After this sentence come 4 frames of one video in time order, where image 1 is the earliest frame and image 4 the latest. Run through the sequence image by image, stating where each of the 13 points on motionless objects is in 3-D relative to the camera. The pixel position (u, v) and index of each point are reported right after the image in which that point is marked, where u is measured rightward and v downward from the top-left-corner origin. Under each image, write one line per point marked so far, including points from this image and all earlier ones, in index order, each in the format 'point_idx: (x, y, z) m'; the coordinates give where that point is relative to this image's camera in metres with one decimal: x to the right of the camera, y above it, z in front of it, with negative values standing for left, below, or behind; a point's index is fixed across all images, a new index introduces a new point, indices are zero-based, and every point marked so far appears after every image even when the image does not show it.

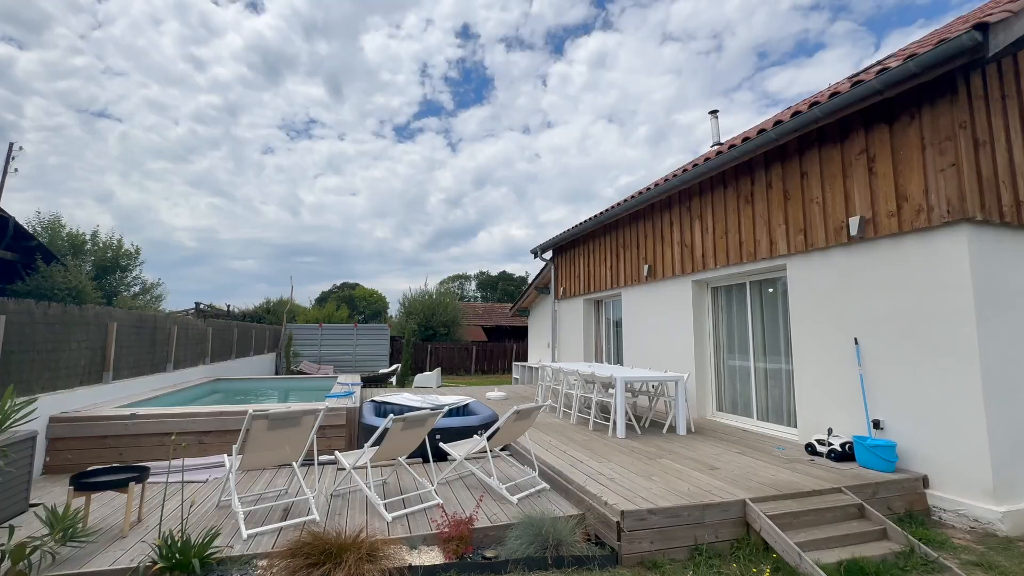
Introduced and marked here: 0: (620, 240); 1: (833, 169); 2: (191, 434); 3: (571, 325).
0: (+1.8, +0.8, +9.4) m
1: (+2.8, +1.0, +5.0) m
2: (-3.0, -1.4, +5.3) m
3: (+1.2, -0.8, +11.9) m
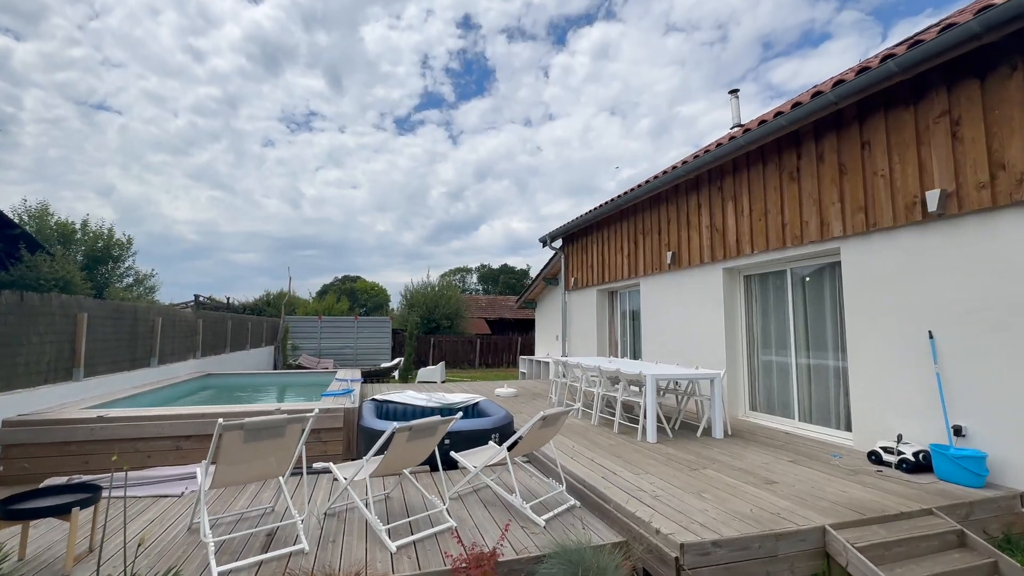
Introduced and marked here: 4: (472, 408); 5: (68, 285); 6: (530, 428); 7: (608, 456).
0: (+1.9, +0.9, +8.7) m
1: (+3.0, +1.2, +4.4) m
2: (-2.8, -1.2, +4.7) m
3: (+1.4, -0.6, +11.3) m
4: (-0.5, -1.4, +6.6) m
5: (-10.6, +0.1, +13.8) m
6: (+0.1, -0.9, +3.5) m
7: (+0.8, -1.3, +4.6) m
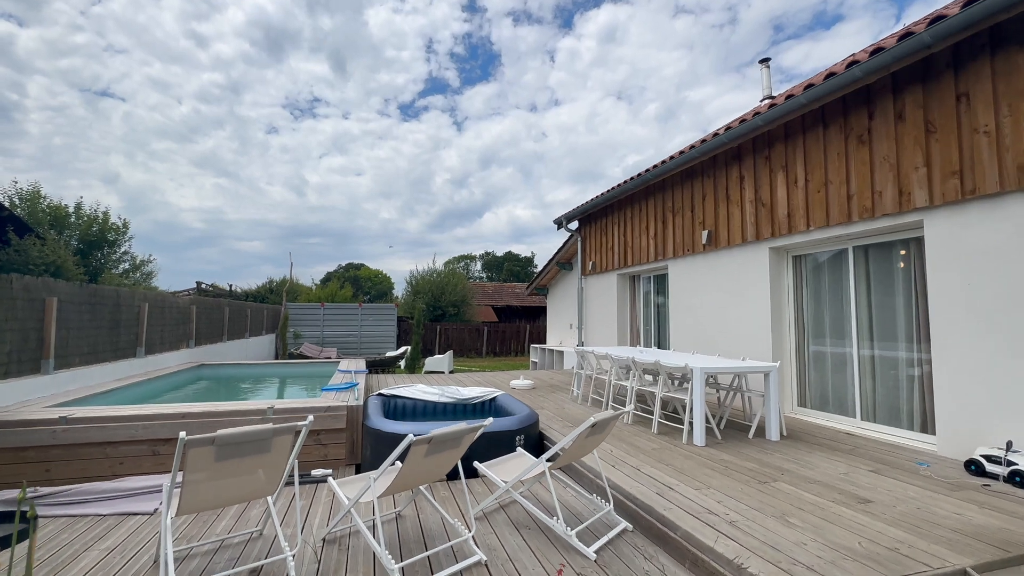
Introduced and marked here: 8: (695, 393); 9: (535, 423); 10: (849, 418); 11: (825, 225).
0: (+2.2, +1.2, +8.0) m
1: (+3.2, +1.3, +3.6) m
2: (-2.6, -1.1, +4.1) m
3: (+1.6, -0.3, +10.6) m
4: (-0.2, -1.2, +6.0) m
5: (-10.3, +0.4, +13.1) m
6: (+0.3, -0.7, +2.9) m
7: (+1.0, -1.2, +3.9) m
8: (+1.5, -0.8, +4.6) m
9: (+0.2, -1.1, +4.8) m
10: (+3.1, -1.2, +5.3) m
11: (+2.8, +0.6, +5.2) m
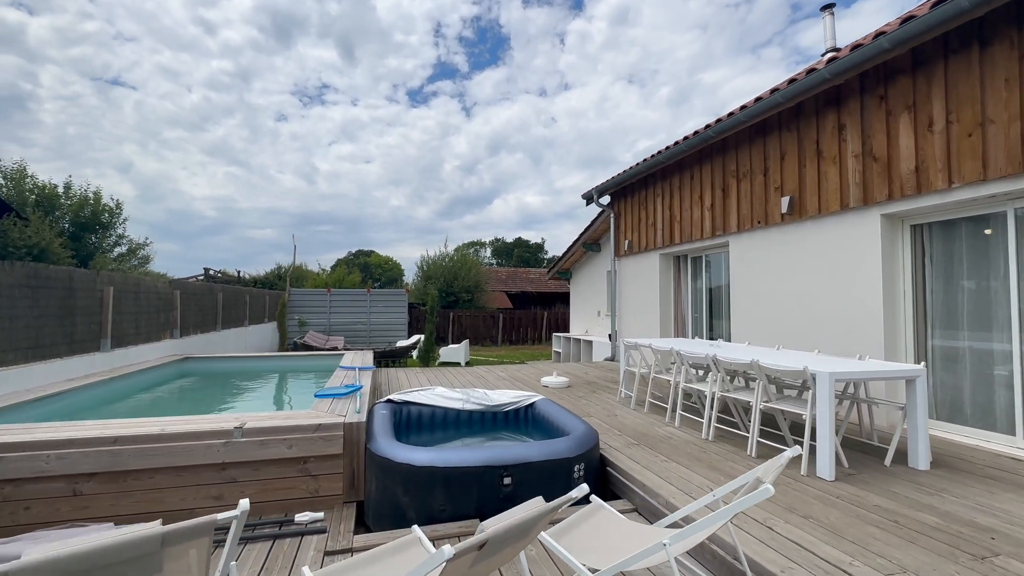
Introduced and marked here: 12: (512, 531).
0: (+2.6, +1.4, +6.7) m
1: (+3.5, +1.4, +2.3) m
2: (-2.3, -1.0, +2.9) m
3: (+2.0, 0.0, +9.3) m
4: (+0.1, -1.0, +4.7) m
5: (-9.8, +0.7, +12.1) m
6: (+0.6, -0.6, +1.6) m
7: (+1.3, -1.1, +2.7) m
8: (+1.8, -0.7, +3.4) m
9: (+0.5, -1.0, +3.6) m
10: (+3.4, -1.0, +4.0) m
11: (+3.2, +0.7, +3.9) m
12: (0.0, -0.6, +1.4) m
